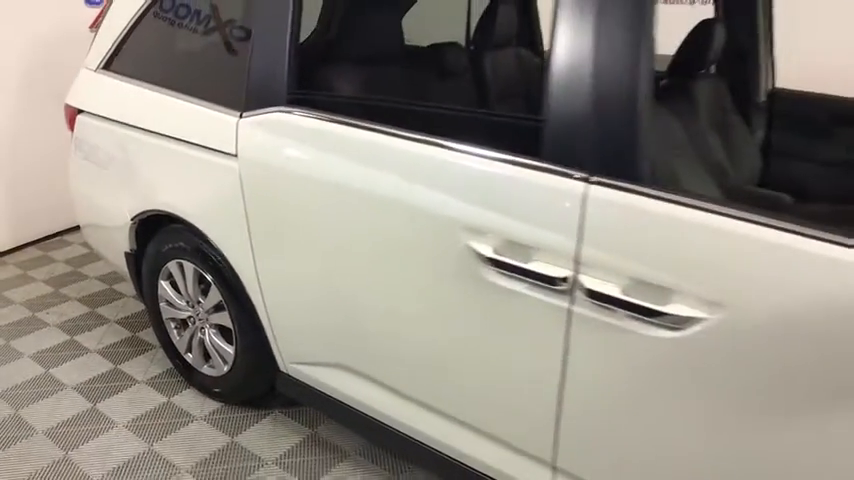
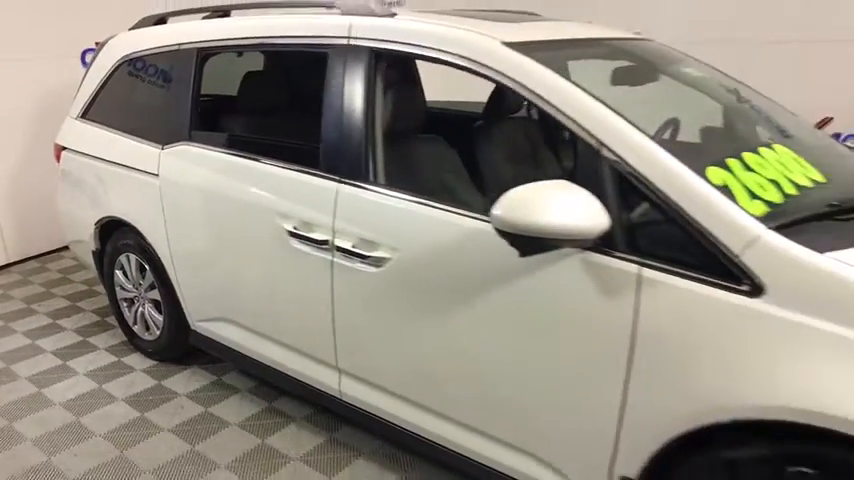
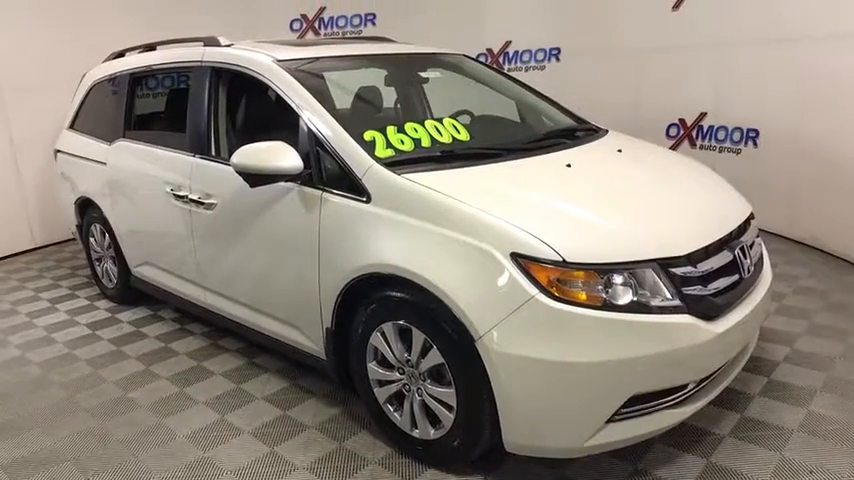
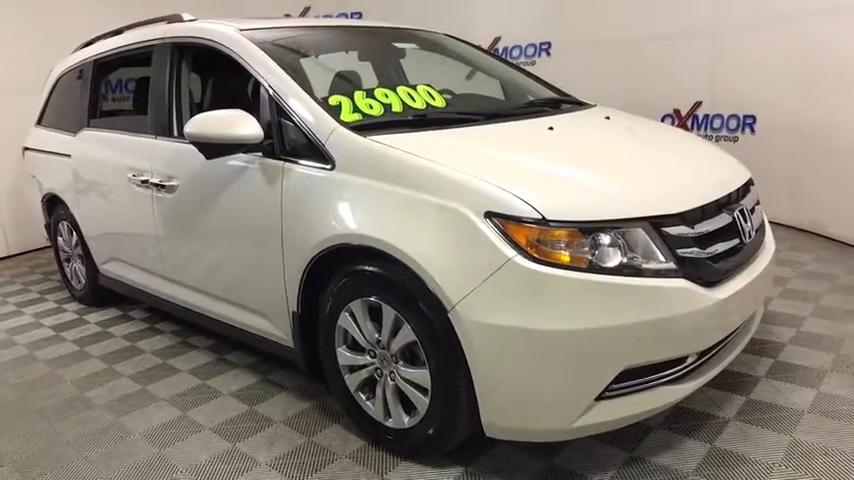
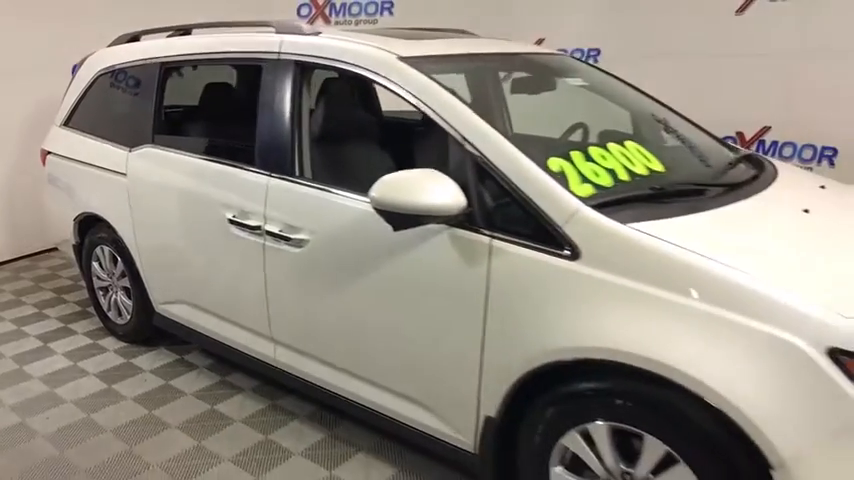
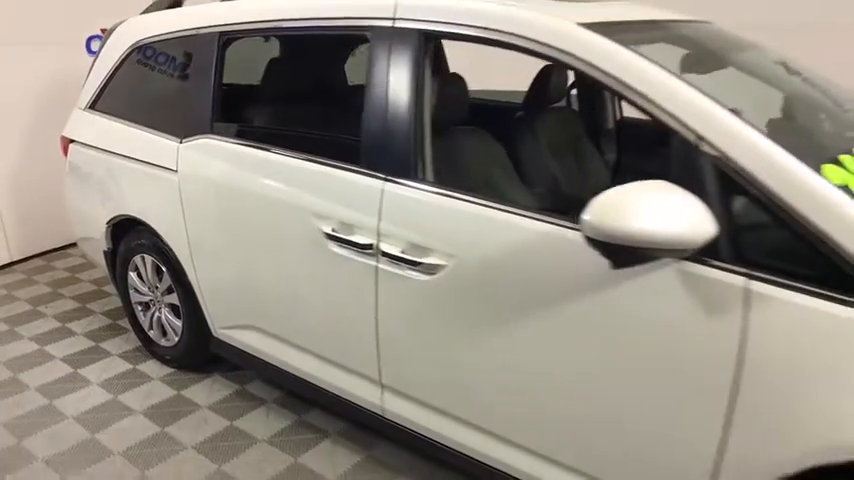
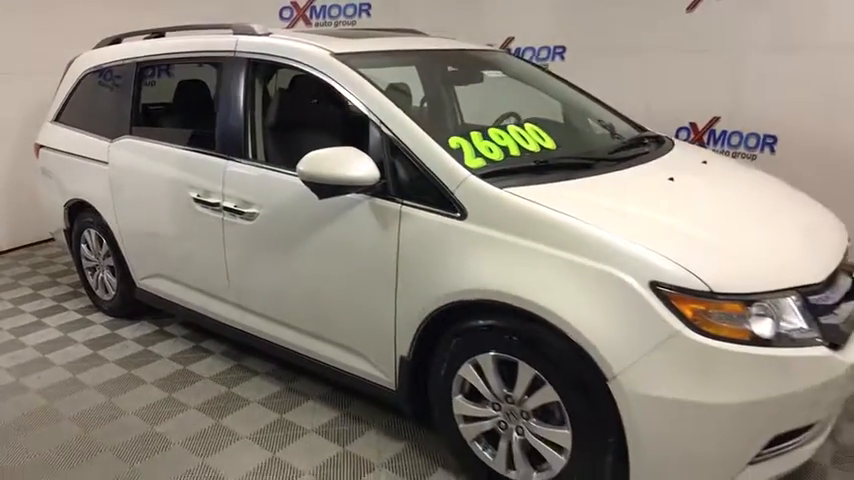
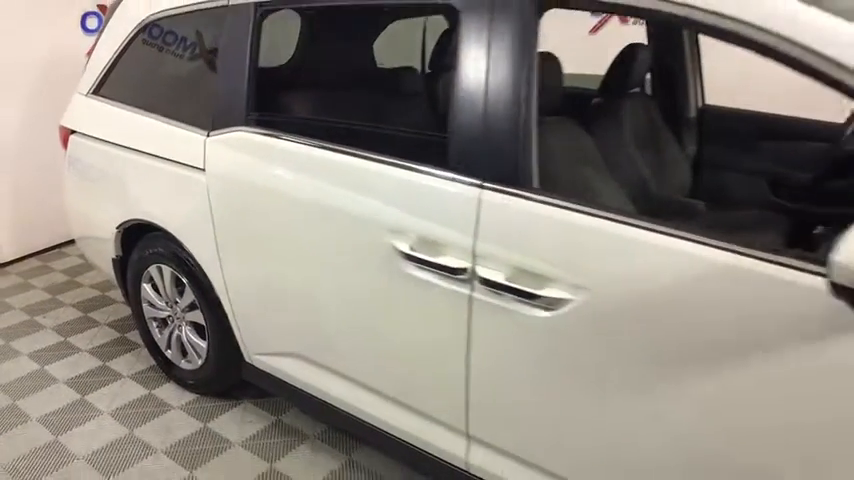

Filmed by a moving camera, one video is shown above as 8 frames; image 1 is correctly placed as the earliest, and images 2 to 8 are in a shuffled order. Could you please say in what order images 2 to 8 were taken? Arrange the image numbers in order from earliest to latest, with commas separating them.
8, 6, 2, 5, 7, 3, 4
